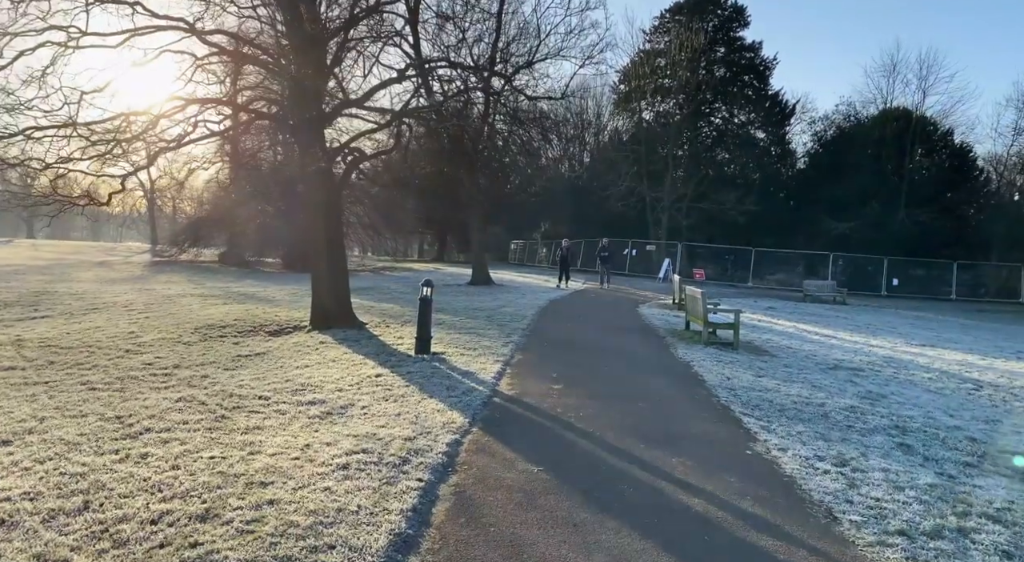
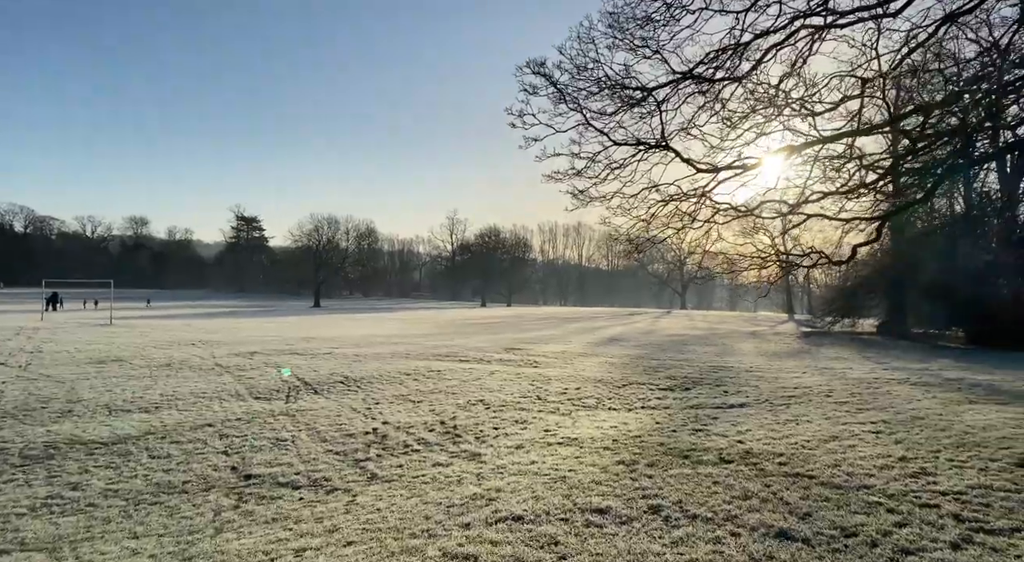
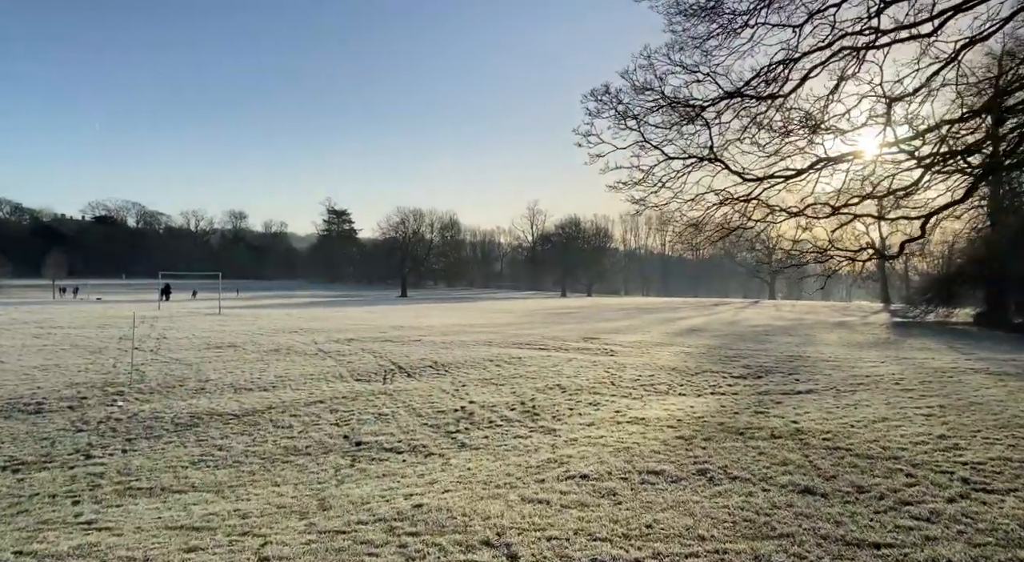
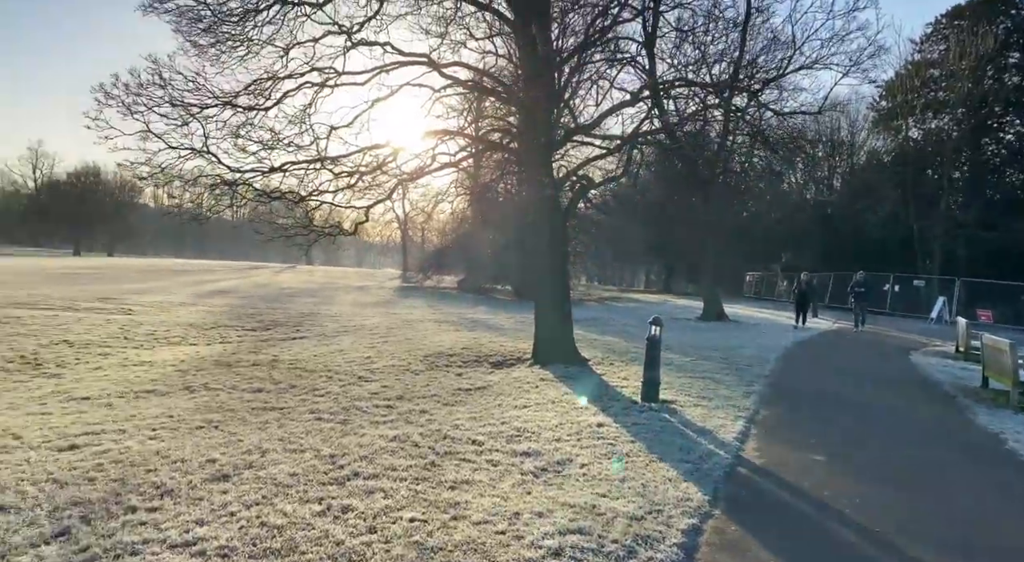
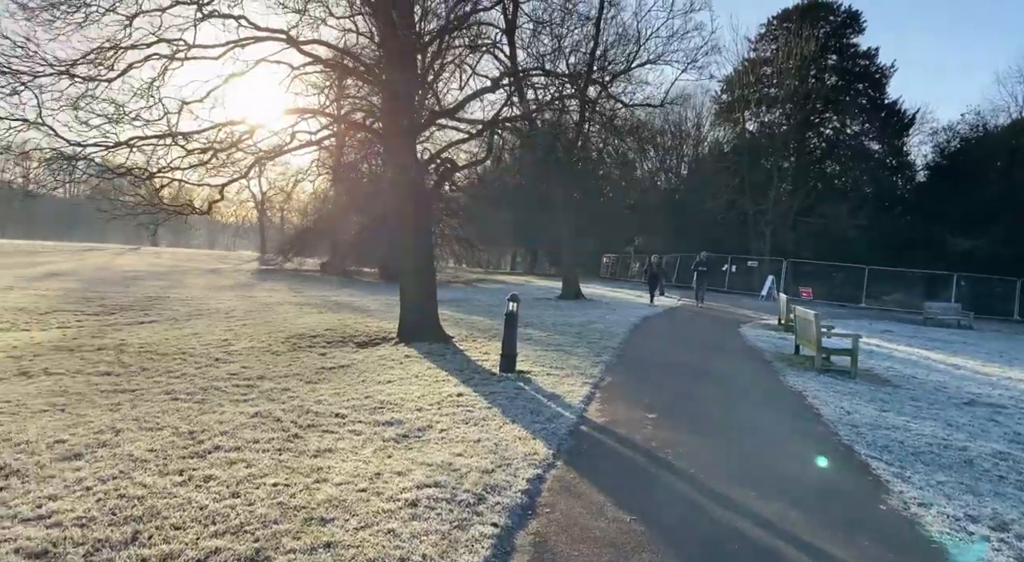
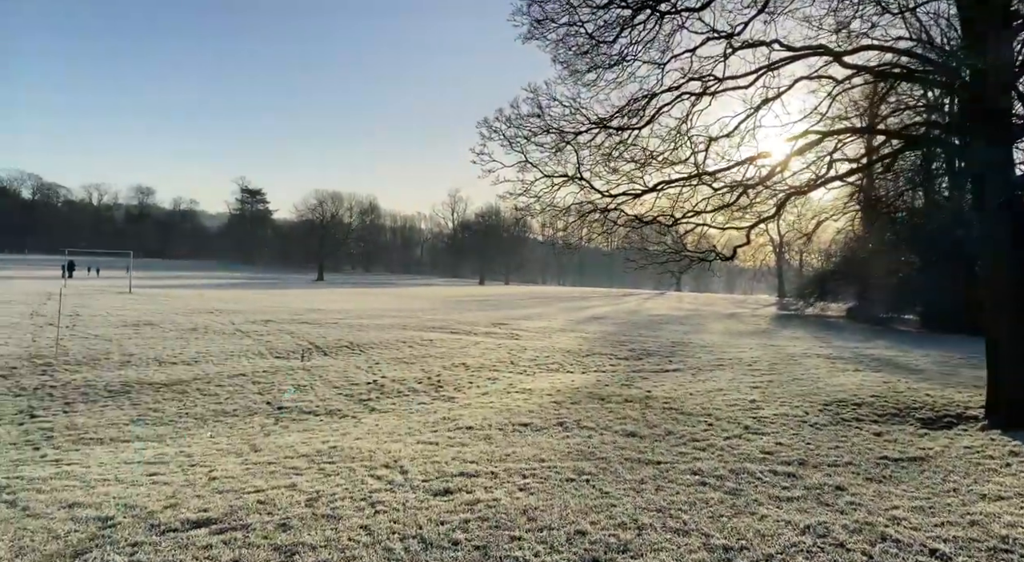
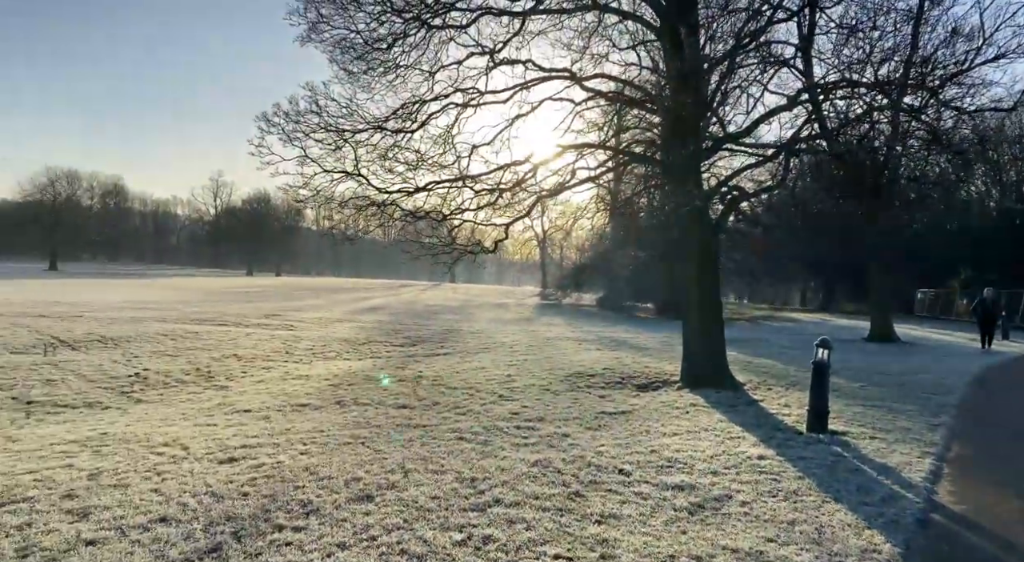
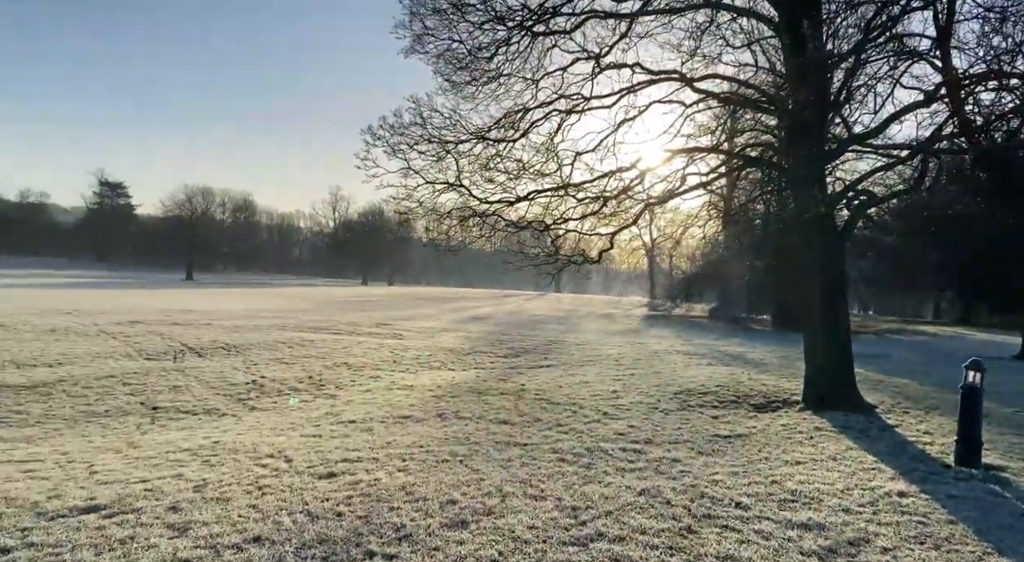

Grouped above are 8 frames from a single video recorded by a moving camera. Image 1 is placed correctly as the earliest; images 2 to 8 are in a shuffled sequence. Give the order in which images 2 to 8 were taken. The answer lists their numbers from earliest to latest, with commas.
5, 4, 7, 8, 6, 3, 2
